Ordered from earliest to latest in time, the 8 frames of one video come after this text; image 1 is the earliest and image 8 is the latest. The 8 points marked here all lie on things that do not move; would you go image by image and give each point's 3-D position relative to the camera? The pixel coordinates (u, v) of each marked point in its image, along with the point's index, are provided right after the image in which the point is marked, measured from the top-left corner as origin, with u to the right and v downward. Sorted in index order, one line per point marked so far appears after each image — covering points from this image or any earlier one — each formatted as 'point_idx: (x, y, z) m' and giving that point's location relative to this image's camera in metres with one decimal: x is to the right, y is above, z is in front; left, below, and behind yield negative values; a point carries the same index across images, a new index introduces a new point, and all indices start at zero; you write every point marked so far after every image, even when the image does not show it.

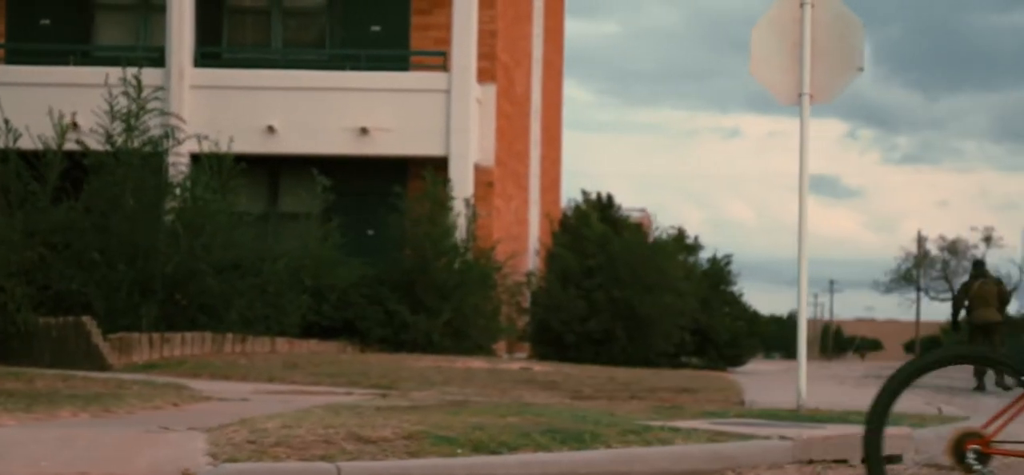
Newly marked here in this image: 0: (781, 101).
0: (+1.8, +0.9, +9.2) m
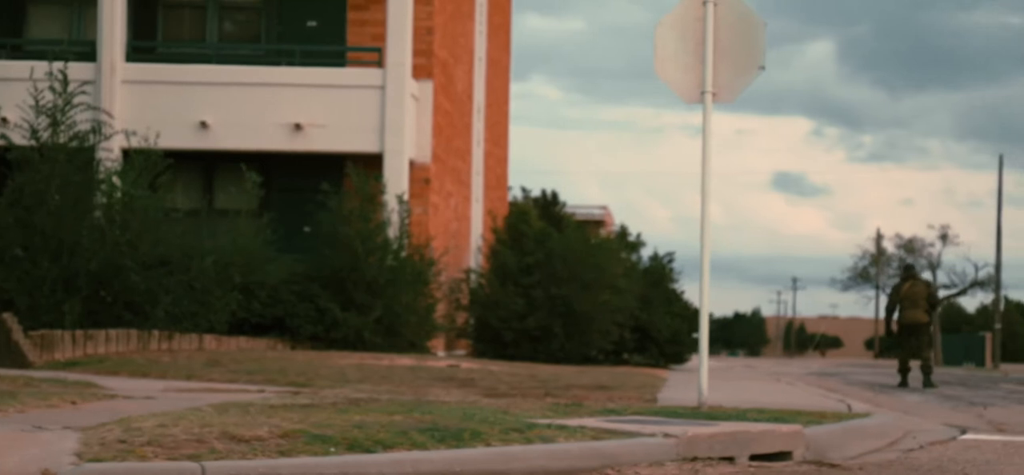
0: (+1.1, +0.9, +9.2) m
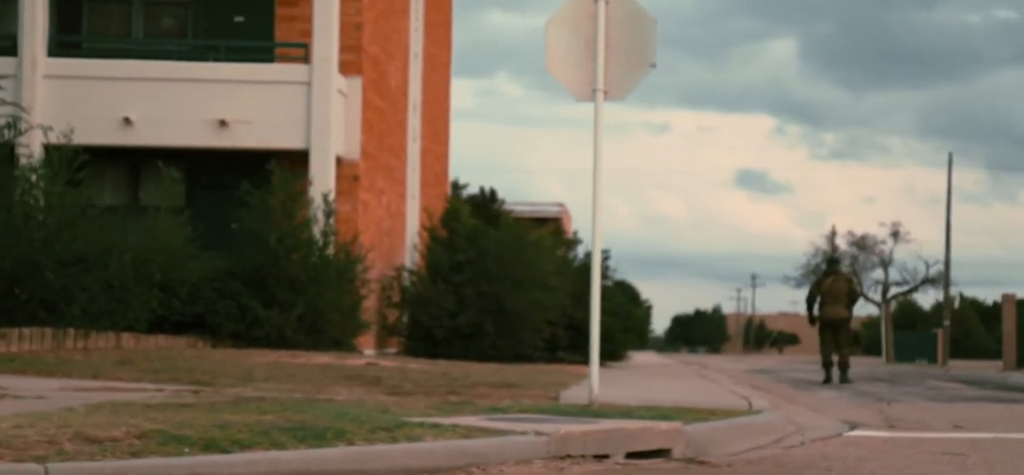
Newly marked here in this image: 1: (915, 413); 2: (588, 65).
0: (+0.4, +0.9, +9.2) m
1: (+3.2, -1.4, +11.3) m
2: (+0.5, +1.1, +9.2) m
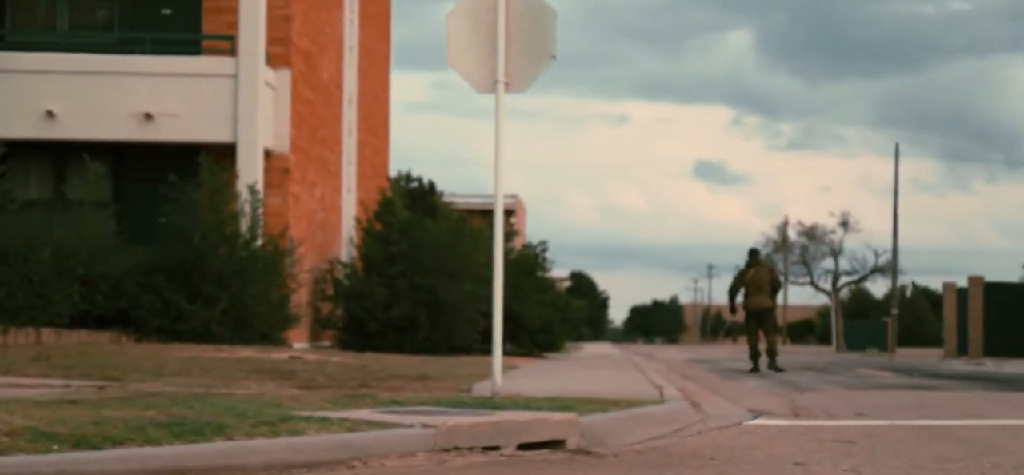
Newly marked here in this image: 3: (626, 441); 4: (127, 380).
0: (-0.2, +1.0, +9.2) m
1: (+2.5, -1.3, +11.3) m
2: (-0.2, +1.2, +9.2) m
3: (+0.7, -1.2, +8.1) m
4: (-3.2, -1.2, +11.5) m
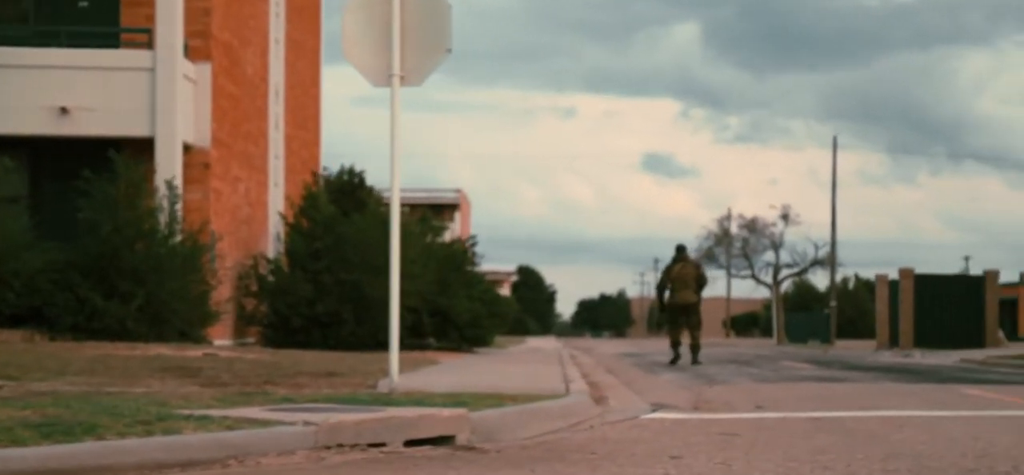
0: (-0.9, +1.0, +9.1) m
1: (+1.8, -1.3, +11.4) m
2: (-0.8, +1.2, +9.2) m
3: (0.0, -1.1, +8.1) m
4: (-3.9, -1.1, +11.4) m
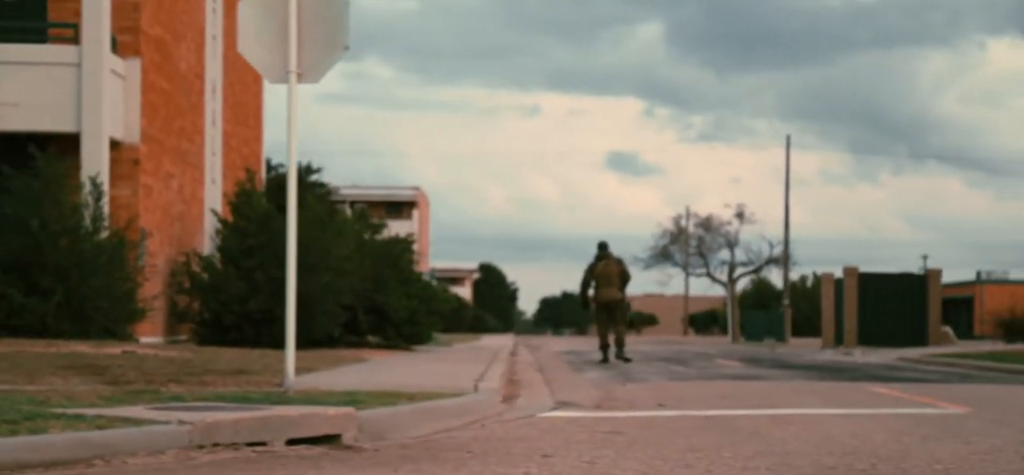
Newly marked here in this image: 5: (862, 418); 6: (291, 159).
0: (-1.6, +1.0, +9.1) m
1: (+1.0, -1.3, +11.4) m
2: (-1.5, +1.2, +9.1) m
3: (-0.6, -1.1, +8.0) m
4: (-4.7, -1.1, +11.2) m
5: (+2.0, -1.0, +8.2) m
6: (-1.4, +0.5, +9.2) m
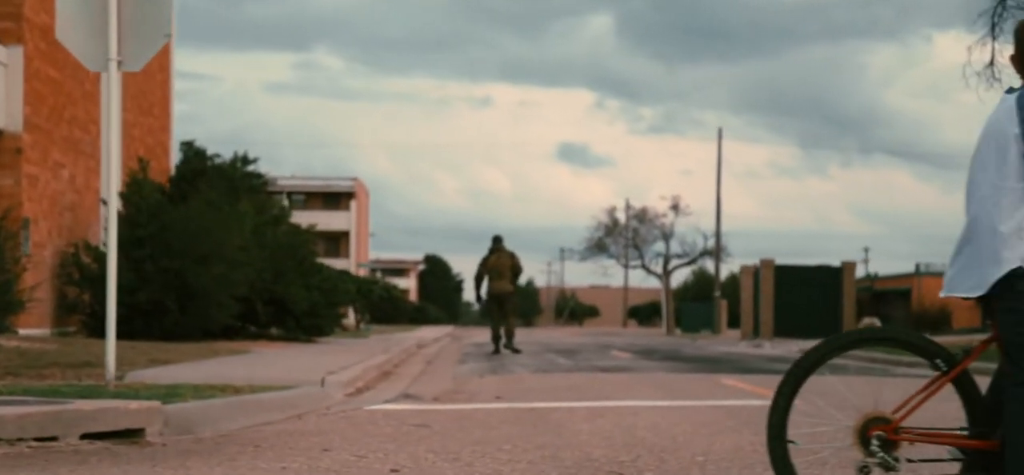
0: (-2.7, +1.1, +8.8) m
1: (-0.2, -1.2, +11.4) m
2: (-2.6, +1.3, +8.9) m
3: (-1.7, -1.1, +7.9) m
4: (-5.9, -1.0, +10.8) m
5: (+1.0, -1.0, +8.2) m
6: (-2.6, +0.6, +9.0) m
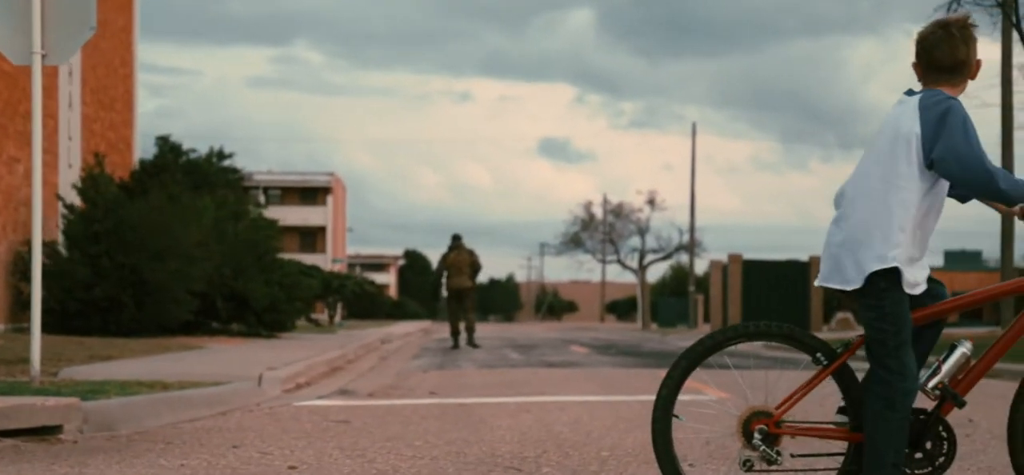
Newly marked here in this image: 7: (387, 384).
0: (-3.1, +1.1, +8.7) m
1: (-0.7, -1.2, +11.3) m
2: (-3.0, +1.3, +8.8) m
3: (-2.1, -1.0, +7.8) m
4: (-6.4, -1.0, +10.6) m
5: (+0.5, -1.0, +8.1) m
6: (-3.0, +0.6, +8.9) m
7: (-1.1, -1.2, +11.4) m
